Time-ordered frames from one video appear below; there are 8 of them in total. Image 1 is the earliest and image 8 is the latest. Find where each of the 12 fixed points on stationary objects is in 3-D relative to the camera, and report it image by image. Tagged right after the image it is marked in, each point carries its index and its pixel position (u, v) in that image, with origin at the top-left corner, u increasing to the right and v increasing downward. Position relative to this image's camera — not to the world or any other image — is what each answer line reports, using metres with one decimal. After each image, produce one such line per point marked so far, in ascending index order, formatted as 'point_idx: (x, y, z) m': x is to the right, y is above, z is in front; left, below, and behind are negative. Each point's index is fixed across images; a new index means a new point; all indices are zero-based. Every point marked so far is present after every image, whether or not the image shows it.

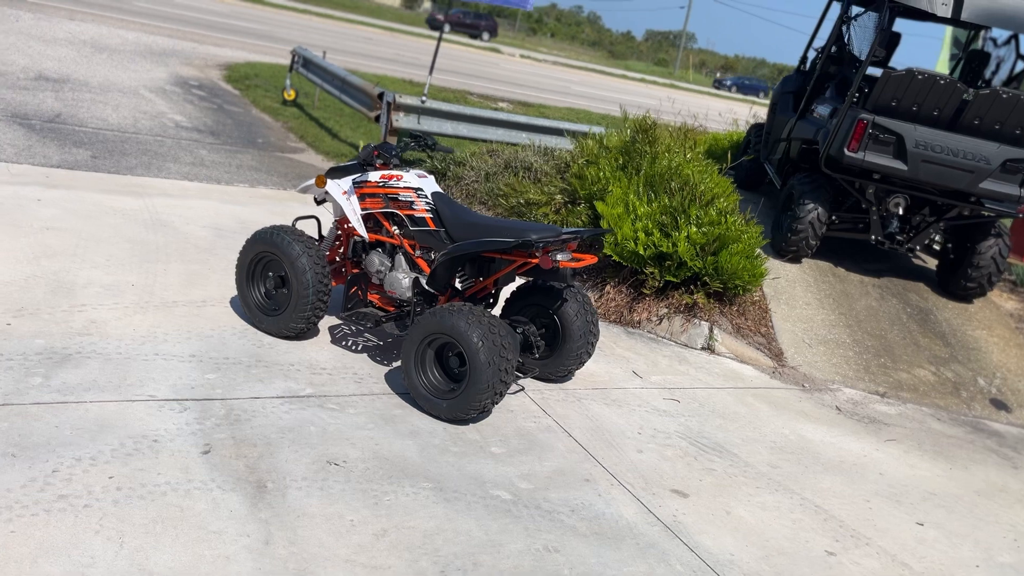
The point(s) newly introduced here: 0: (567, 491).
0: (+0.2, -0.9, +4.1) m
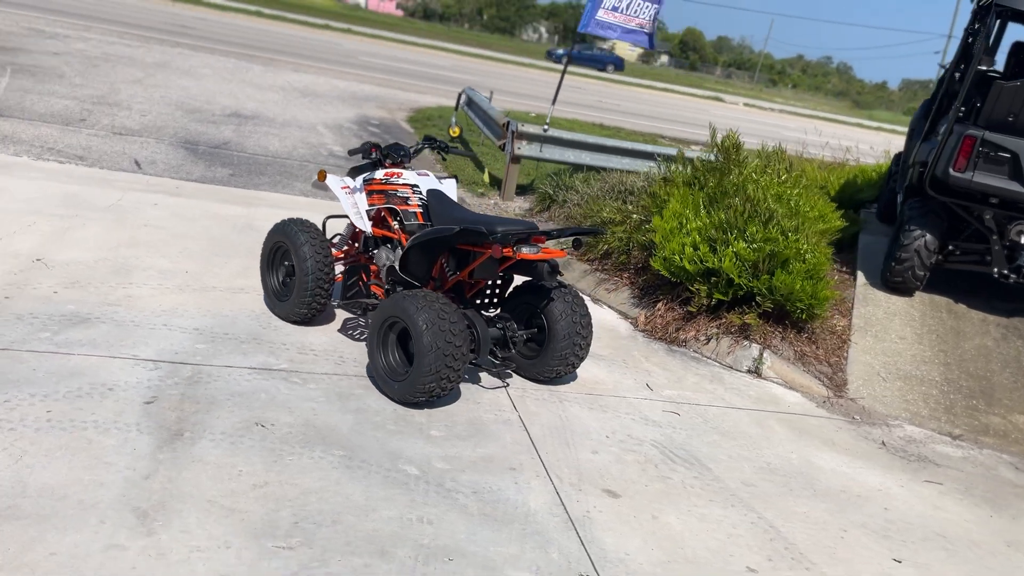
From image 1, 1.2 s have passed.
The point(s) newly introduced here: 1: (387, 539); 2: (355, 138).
0: (-0.1, -0.9, +4.1) m
1: (-0.5, -1.0, +3.4) m
2: (-2.5, +2.4, +14.1) m
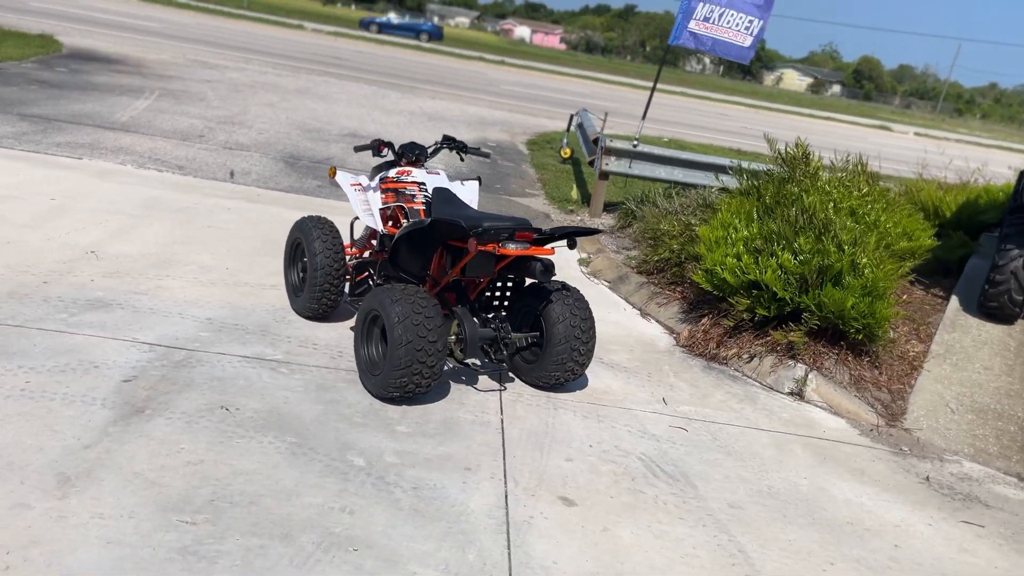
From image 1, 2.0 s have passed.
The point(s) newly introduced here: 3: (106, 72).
0: (-0.4, -0.8, +3.9) m
1: (-0.8, -0.9, +3.4) m
2: (-0.8, +2.1, +14.3) m
3: (-7.8, +4.2, +17.1) m
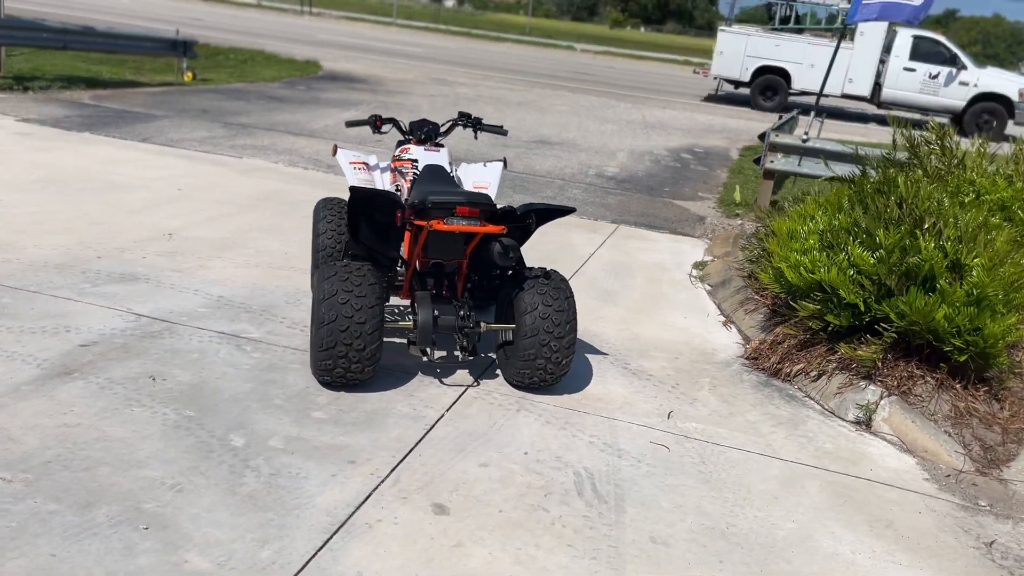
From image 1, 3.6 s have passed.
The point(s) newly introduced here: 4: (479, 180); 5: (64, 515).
0: (-0.8, -0.7, +3.6) m
1: (-1.5, -0.7, +3.2) m
2: (+2.2, +2.0, +13.6) m
3: (-3.6, +4.2, +18.5) m
4: (-0.2, +0.7, +5.3) m
5: (-1.5, -0.8, +3.0) m
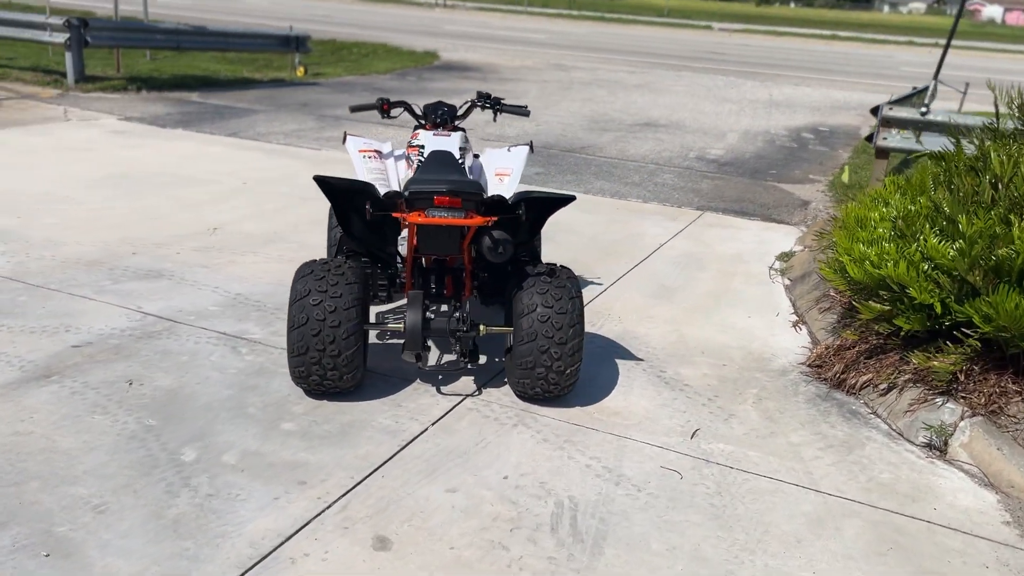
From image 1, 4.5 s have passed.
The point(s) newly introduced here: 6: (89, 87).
0: (-1.0, -0.7, +3.3) m
1: (-1.6, -0.8, +3.0) m
2: (+3.6, +2.1, +12.6) m
3: (-1.3, +4.4, +18.4) m
4: (-0.1, +0.7, +4.8) m
5: (-1.7, -0.8, +2.8) m
6: (-6.1, +2.9, +12.7) m
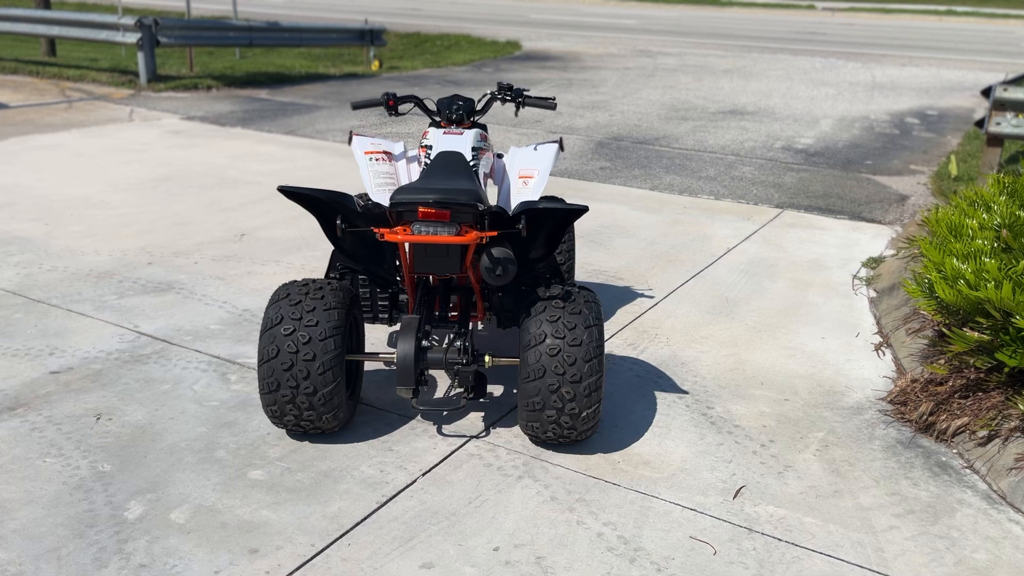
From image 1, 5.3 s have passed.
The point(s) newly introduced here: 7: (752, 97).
0: (-1.0, -0.8, +2.8) m
1: (-1.7, -0.9, +2.6) m
2: (+4.6, +2.1, +11.6) m
3: (+0.4, +4.5, +17.8) m
4: (+0.1, +0.6, +4.2) m
5: (-1.8, -0.9, +2.5) m
6: (-5.1, +2.9, +12.7) m
7: (+3.9, +3.1, +14.3) m
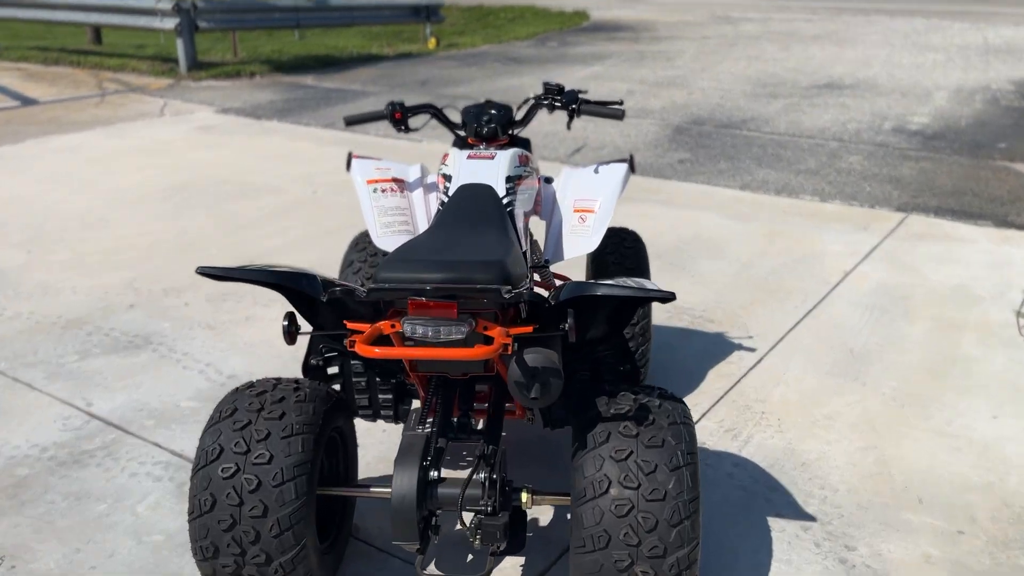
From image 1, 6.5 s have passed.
0: (-0.9, -1.1, +1.8) m
1: (-1.6, -1.2, +1.6) m
2: (+5.4, +2.1, +10.0) m
3: (+1.6, +4.7, +16.4) m
4: (+0.3, +0.3, +3.1) m
5: (-1.8, -1.2, +1.5) m
6: (-4.2, +2.9, +11.9) m
7: (+4.9, +3.2, +12.7) m
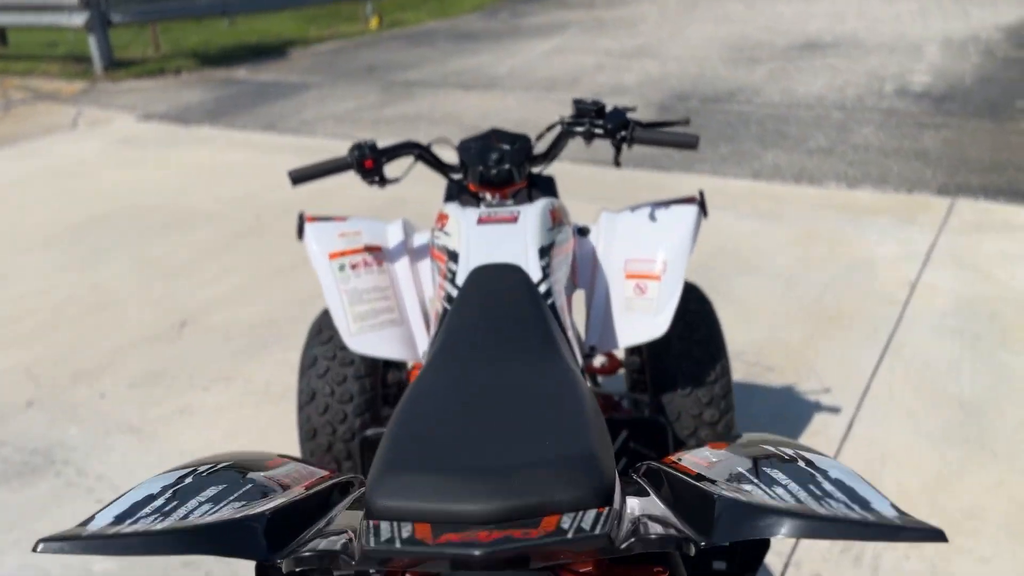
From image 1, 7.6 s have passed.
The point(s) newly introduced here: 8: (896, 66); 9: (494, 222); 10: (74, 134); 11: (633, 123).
0: (-0.7, -1.5, +0.9) m
1: (-1.4, -1.6, +0.7) m
2: (+4.9, +2.4, +9.2) m
3: (+0.7, +4.9, +15.4) m
4: (+0.3, +0.1, +2.2) m
5: (-1.5, -1.7, +0.6) m
6: (-4.8, +2.6, +10.7) m
7: (+4.2, +3.6, +11.9) m
8: (+3.9, +2.2, +8.9) m
9: (0.0, +0.2, +2.0) m
10: (-4.0, +1.4, +8.1) m
11: (+0.3, +0.4, +2.0) m
